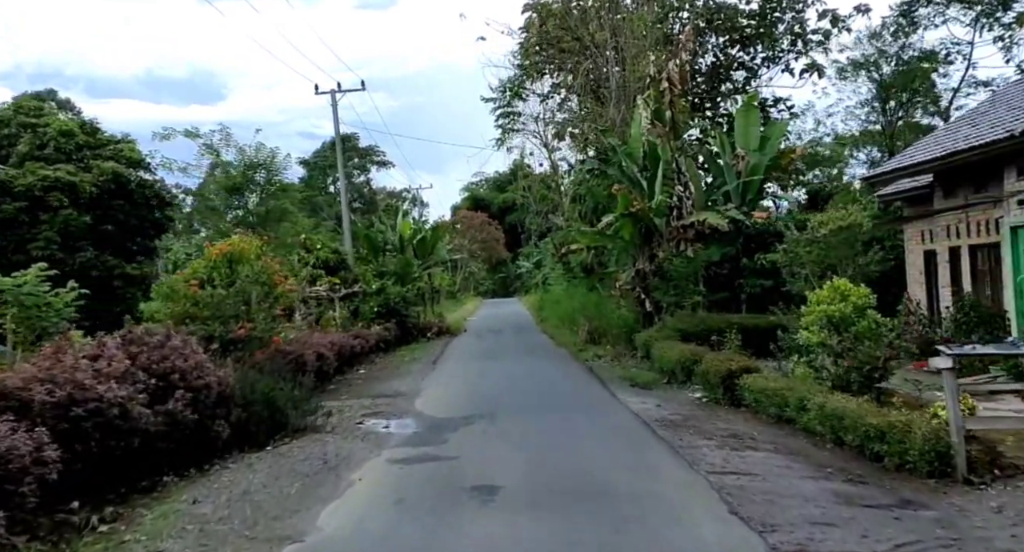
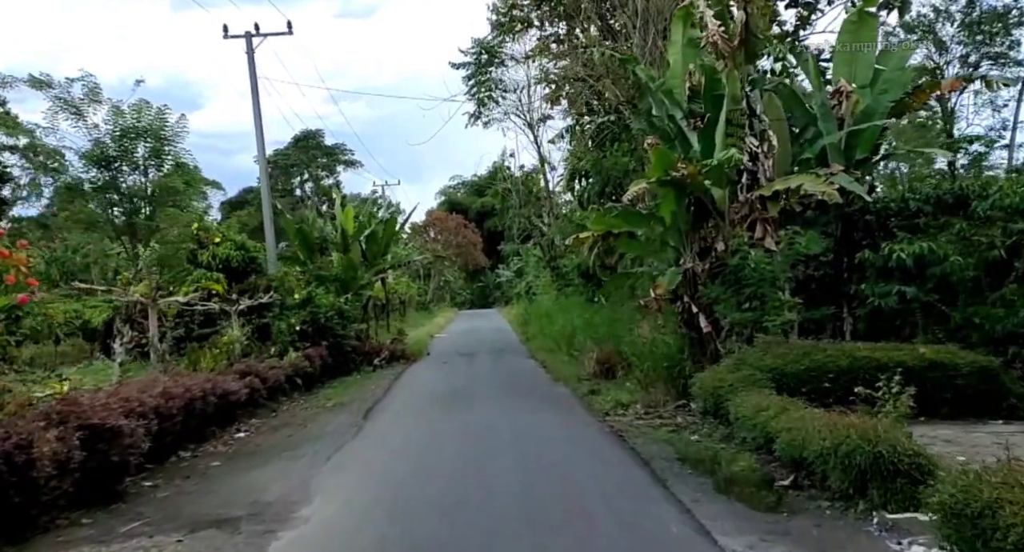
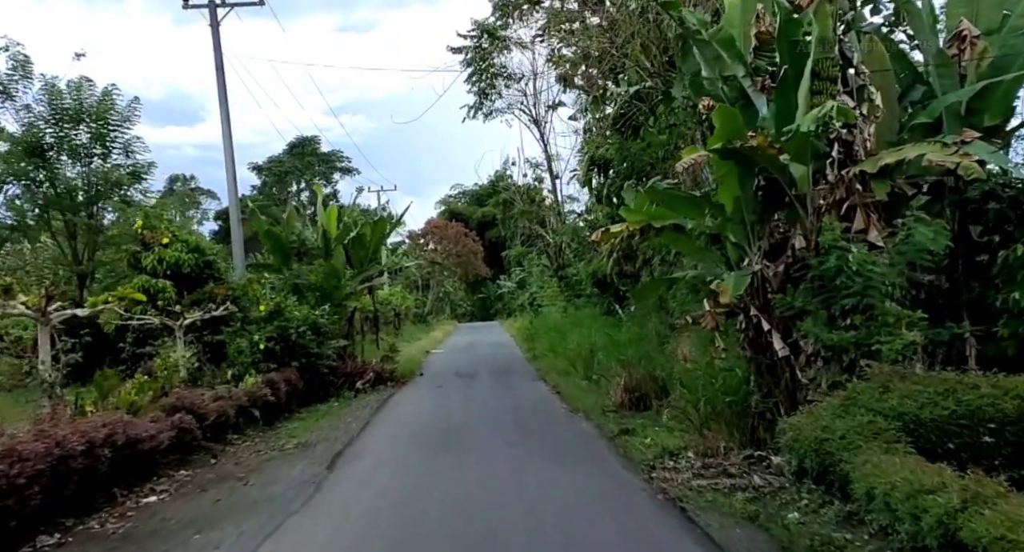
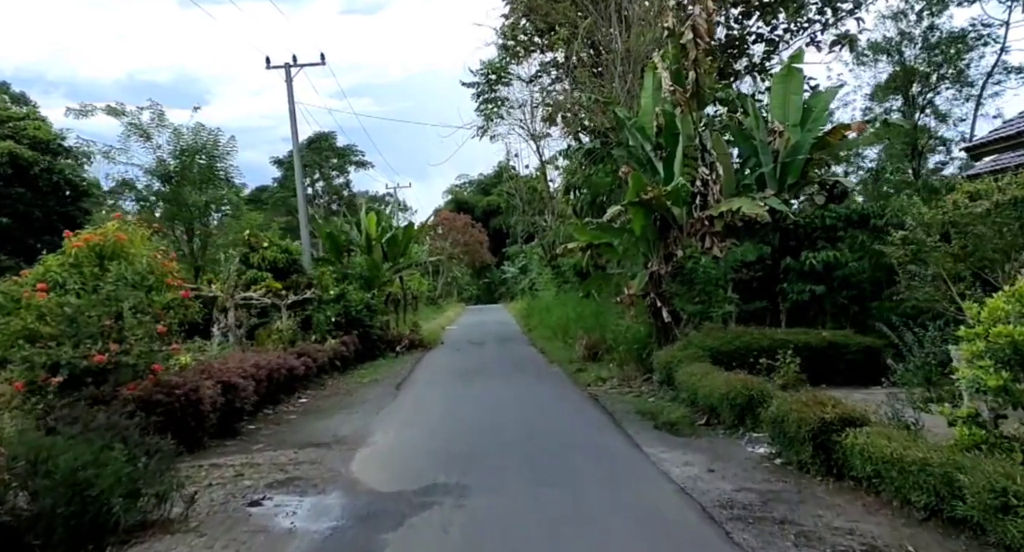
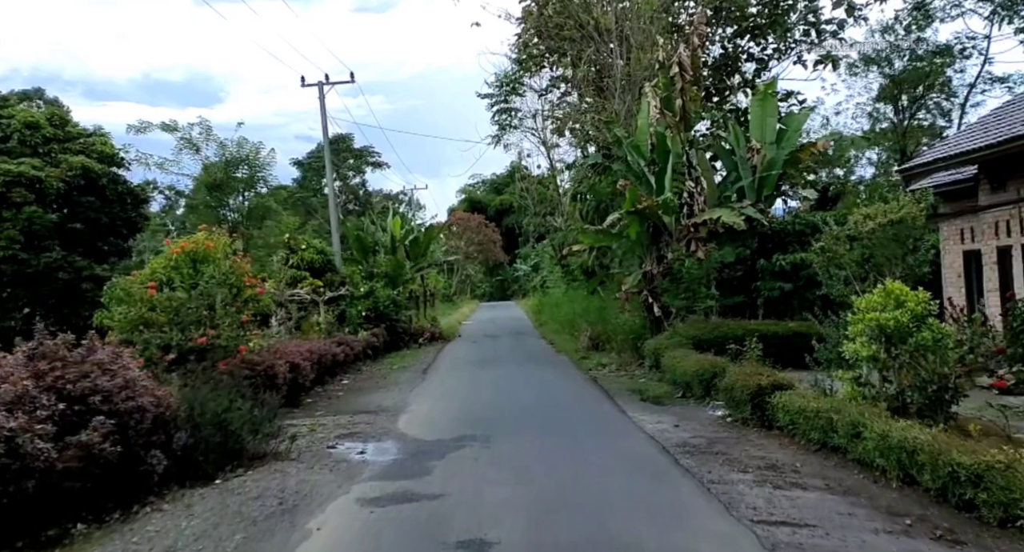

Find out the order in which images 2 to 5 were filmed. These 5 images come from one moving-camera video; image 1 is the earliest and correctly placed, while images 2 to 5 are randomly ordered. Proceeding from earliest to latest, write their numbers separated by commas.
5, 4, 2, 3
